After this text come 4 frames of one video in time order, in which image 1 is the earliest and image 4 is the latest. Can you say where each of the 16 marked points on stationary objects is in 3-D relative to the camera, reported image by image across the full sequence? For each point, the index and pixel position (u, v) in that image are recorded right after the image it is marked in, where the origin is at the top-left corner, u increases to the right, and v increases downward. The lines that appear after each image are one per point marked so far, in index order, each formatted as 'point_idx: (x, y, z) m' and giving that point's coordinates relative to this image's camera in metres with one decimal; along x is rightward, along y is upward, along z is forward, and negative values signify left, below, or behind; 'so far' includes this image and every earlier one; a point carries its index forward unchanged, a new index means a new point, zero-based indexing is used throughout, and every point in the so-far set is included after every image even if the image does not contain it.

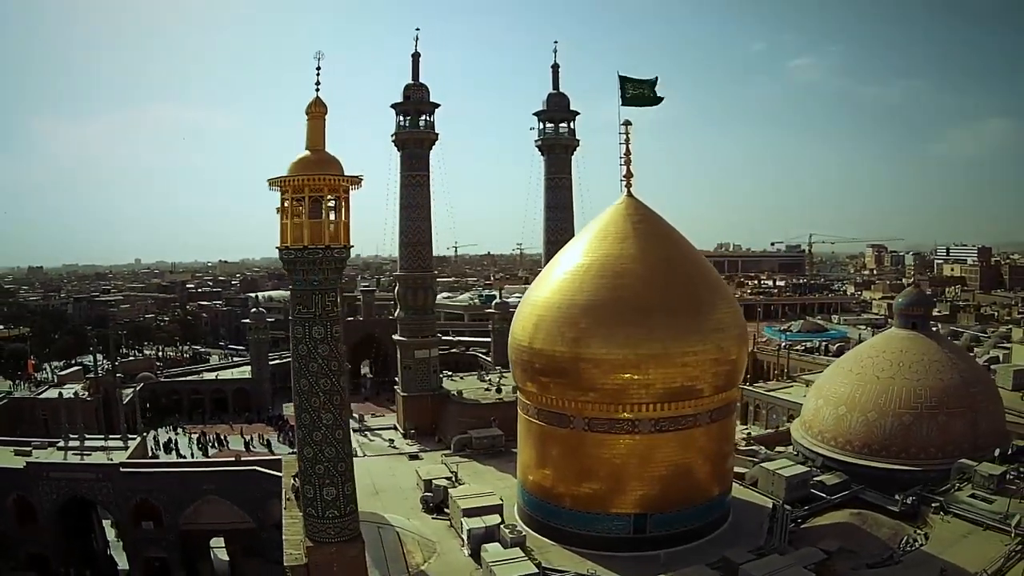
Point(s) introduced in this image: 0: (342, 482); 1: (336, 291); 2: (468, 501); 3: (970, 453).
0: (-2.1, -2.3, +9.3) m
1: (-2.3, 0.0, +9.4) m
2: (-0.7, -3.3, +11.6) m
3: (+8.0, -2.9, +12.9) m
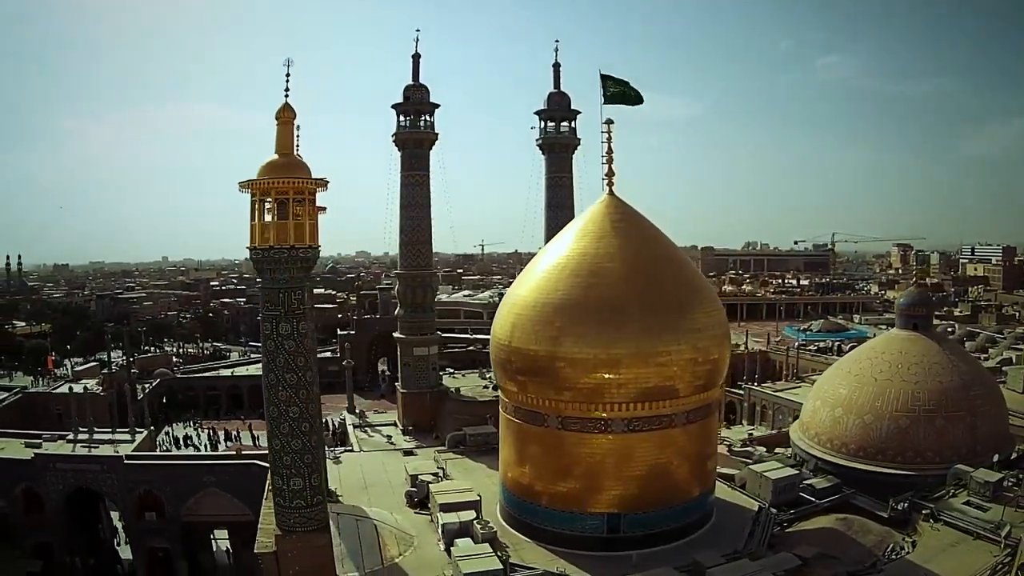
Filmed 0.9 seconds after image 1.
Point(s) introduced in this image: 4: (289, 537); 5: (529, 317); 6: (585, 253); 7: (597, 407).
0: (-2.6, -2.3, +9.5) m
1: (-2.7, 0.0, +9.6) m
2: (-1.0, -3.2, +11.7) m
3: (+7.7, -2.9, +12.4) m
4: (-2.8, -3.0, +9.4) m
5: (+0.3, -0.4, +11.4) m
6: (+1.1, +0.5, +11.5) m
7: (+1.3, -1.8, +11.0) m
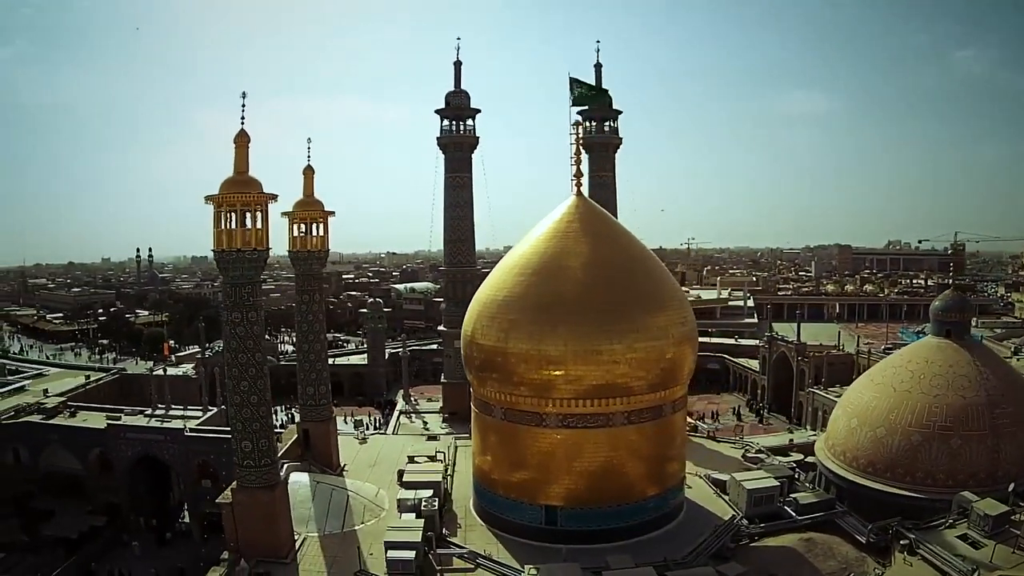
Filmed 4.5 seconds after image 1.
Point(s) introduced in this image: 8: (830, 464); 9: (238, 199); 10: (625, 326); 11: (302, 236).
0: (-3.7, -2.2, +10.9) m
1: (-3.8, +0.1, +11.0) m
2: (-1.6, -3.2, +12.5) m
3: (+7.0, -2.9, +10.8) m
4: (-3.9, -3.0, +10.8) m
5: (-0.4, -0.4, +11.8) m
6: (+0.4, +0.6, +11.7) m
7: (+0.5, -1.7, +11.2) m
8: (+5.3, -3.0, +12.4) m
9: (-4.1, +1.3, +11.0) m
10: (+1.5, -0.5, +10.8) m
11: (-3.9, +1.0, +13.8) m
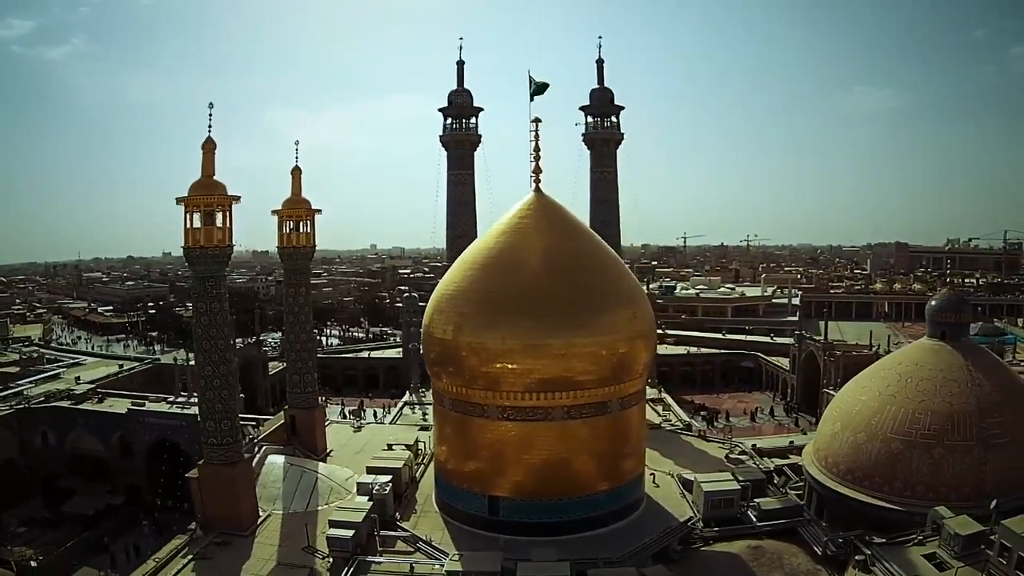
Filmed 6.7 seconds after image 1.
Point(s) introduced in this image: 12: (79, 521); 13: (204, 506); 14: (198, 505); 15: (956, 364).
0: (-4.5, -2.0, +11.2) m
1: (-4.5, +0.2, +11.4) m
2: (-2.2, -3.0, +12.6) m
3: (+6.1, -2.8, +9.7) m
4: (-4.7, -2.8, +11.2) m
5: (-1.1, -0.2, +11.7) m
6: (-0.3, +0.7, +11.5) m
7: (-0.3, -1.6, +11.0) m
8: (+4.7, -2.9, +11.5) m
9: (-4.8, +1.5, +11.4) m
10: (+0.7, -0.4, +10.5) m
11: (-4.3, +1.2, +14.2) m
12: (-9.7, -5.1, +16.2) m
13: (-4.7, -3.3, +11.1) m
14: (-4.9, -3.3, +11.1) m
15: (+6.4, -1.1, +10.5) m
